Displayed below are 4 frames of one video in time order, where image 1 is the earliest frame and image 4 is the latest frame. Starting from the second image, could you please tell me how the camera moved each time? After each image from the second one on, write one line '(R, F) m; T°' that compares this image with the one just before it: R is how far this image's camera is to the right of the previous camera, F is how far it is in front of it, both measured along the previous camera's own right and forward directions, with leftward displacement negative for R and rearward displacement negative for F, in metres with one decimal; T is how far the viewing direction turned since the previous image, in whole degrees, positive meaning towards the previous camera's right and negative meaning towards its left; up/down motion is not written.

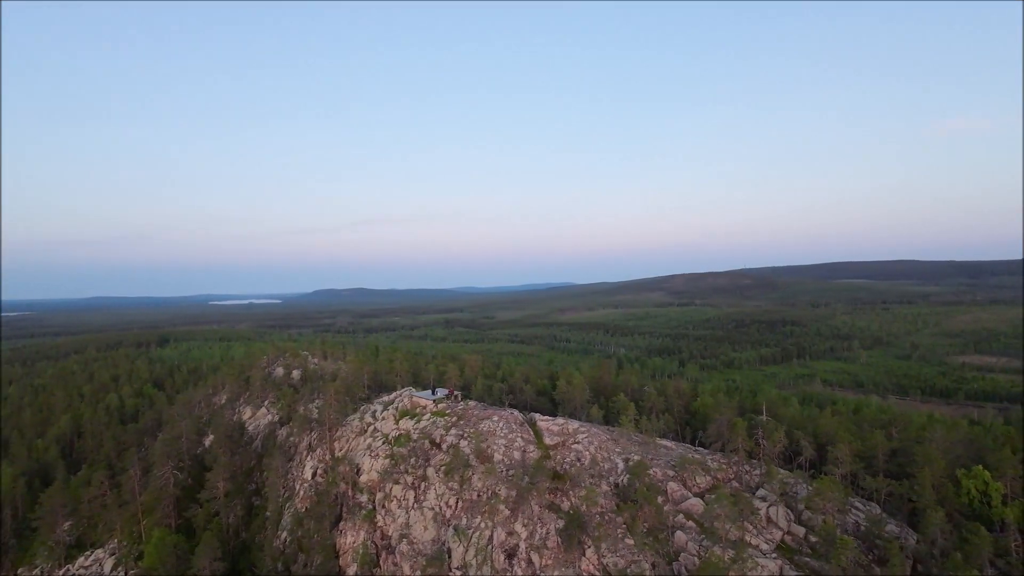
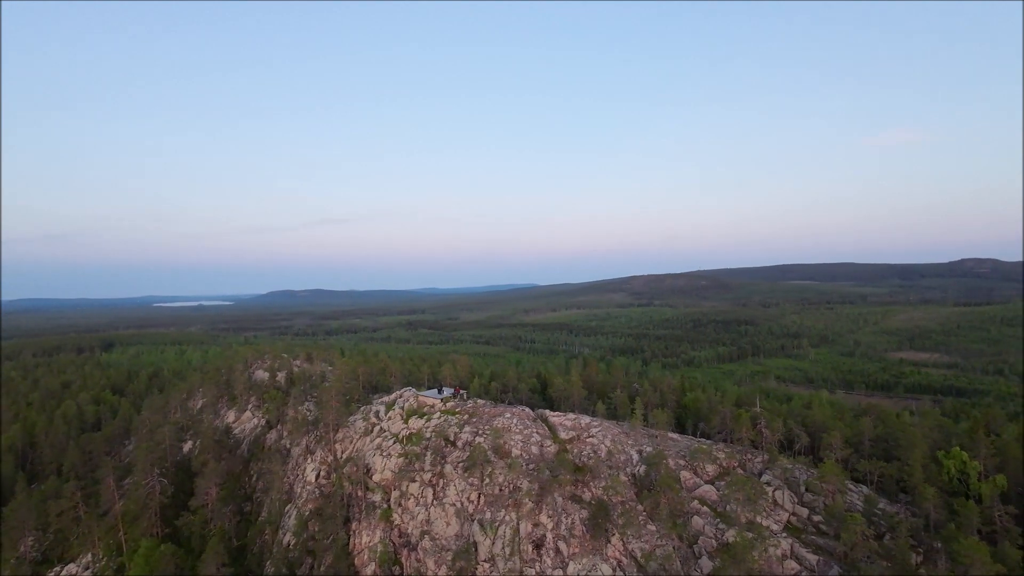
(-1.4, -0.3) m; +5°
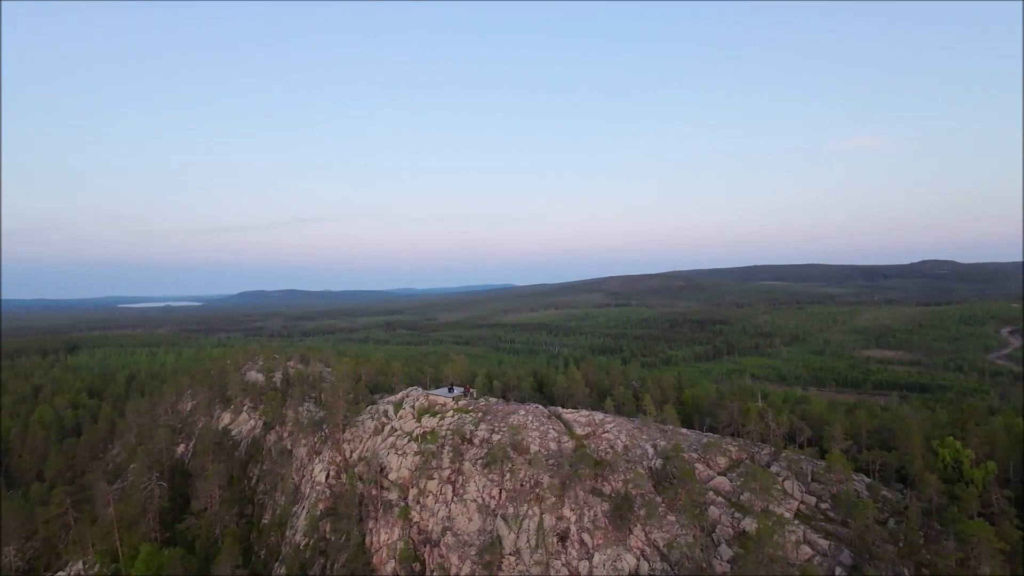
(-1.1, -0.2) m; +3°
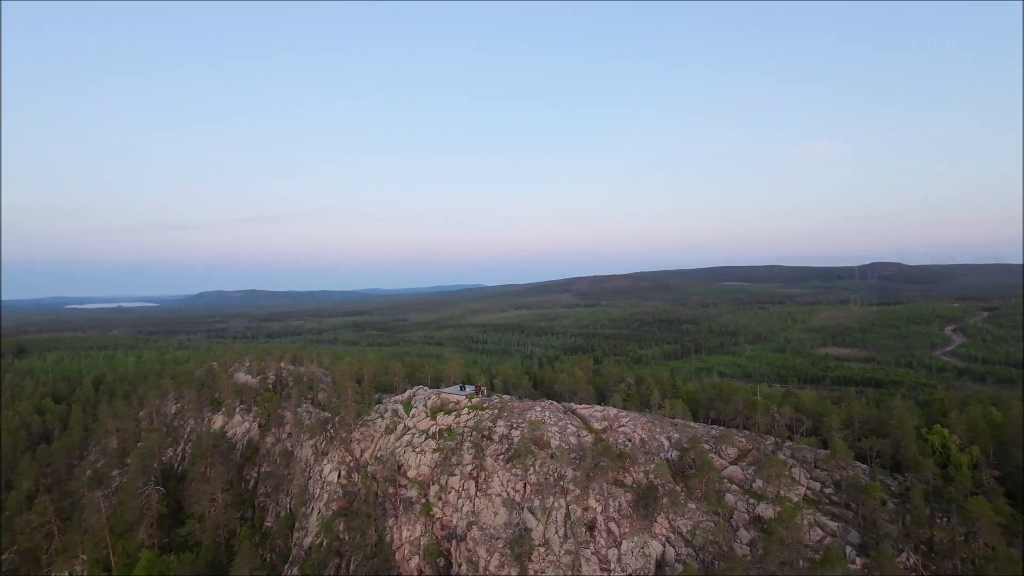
(-1.4, -0.3) m; +4°
